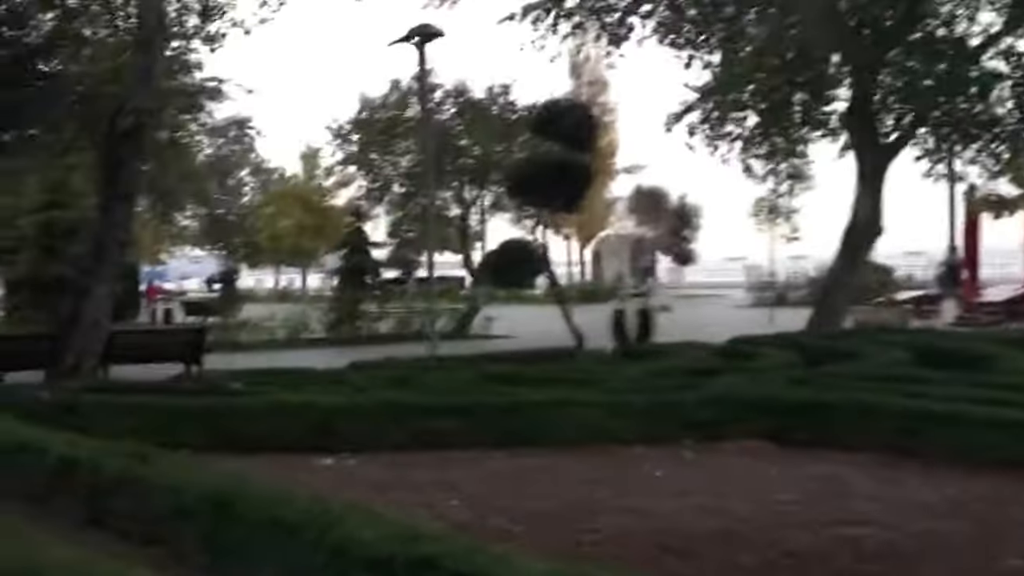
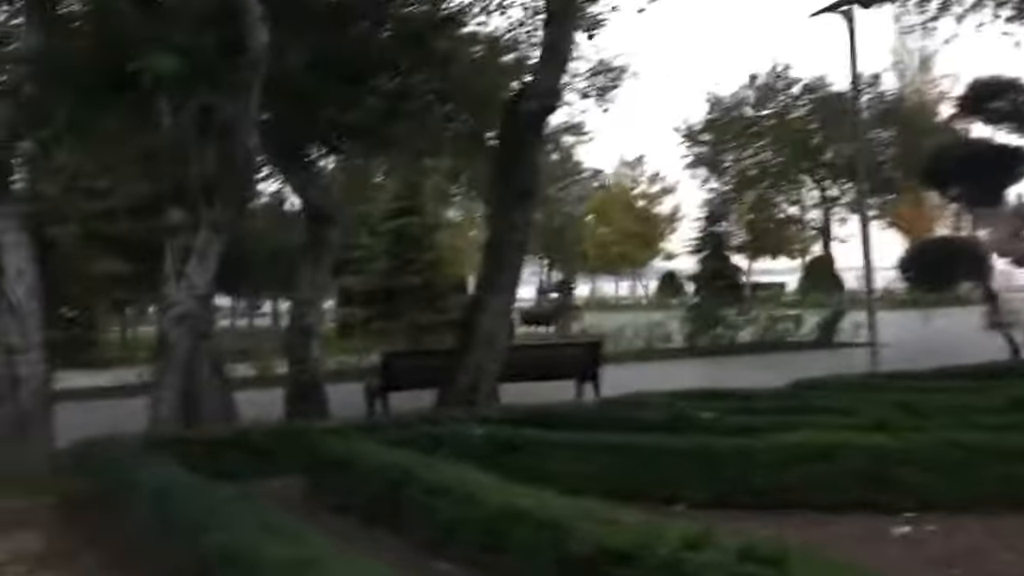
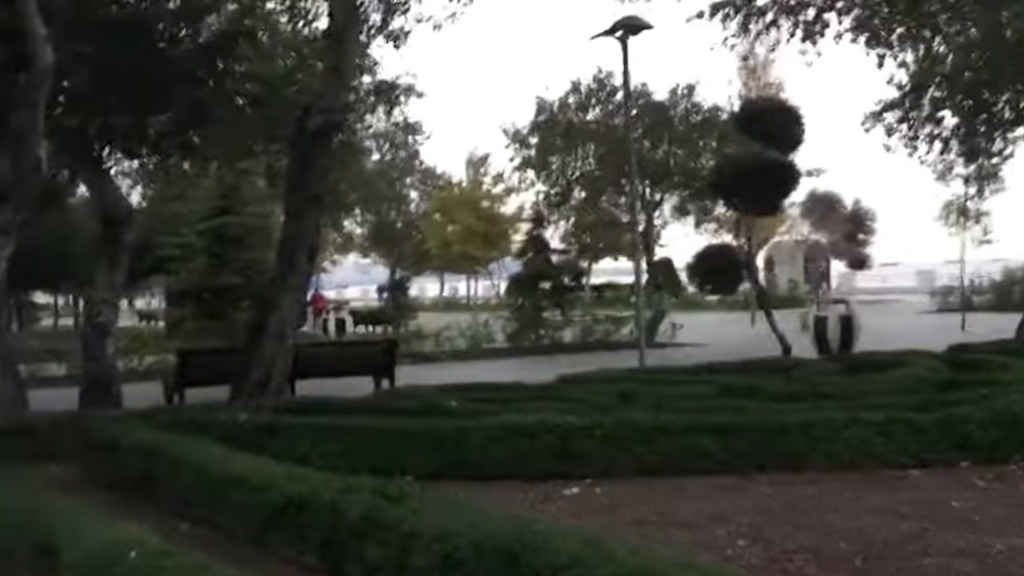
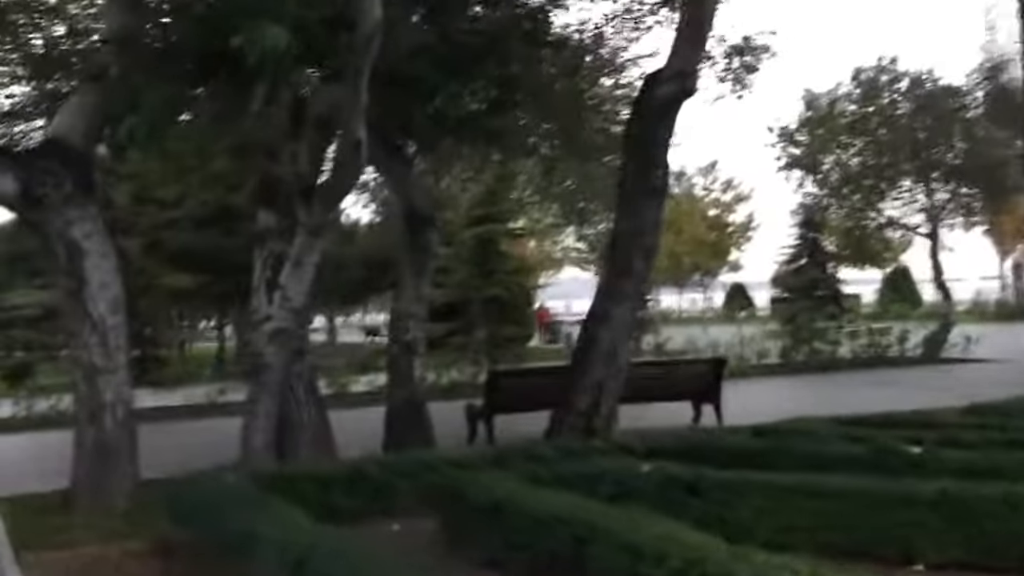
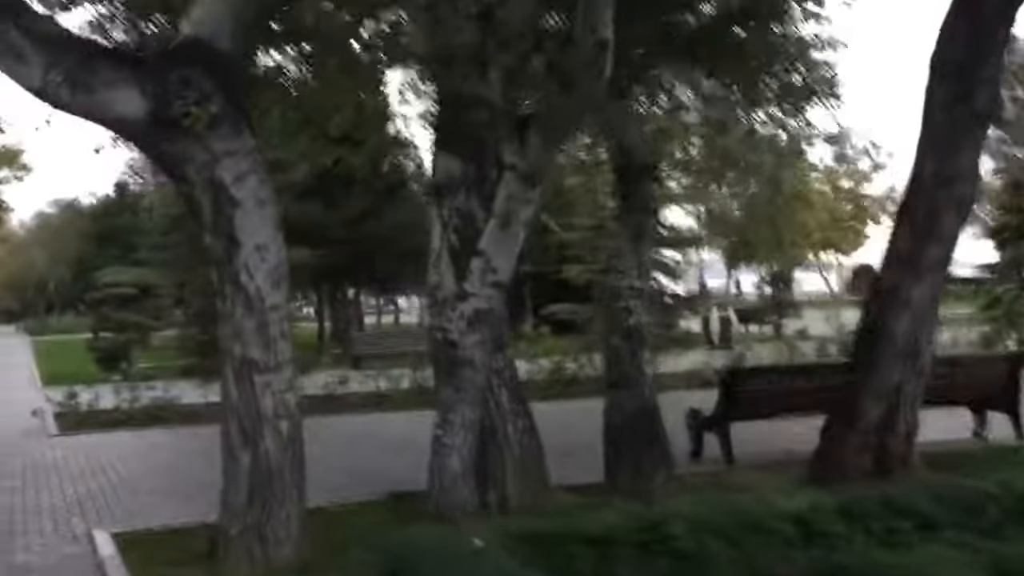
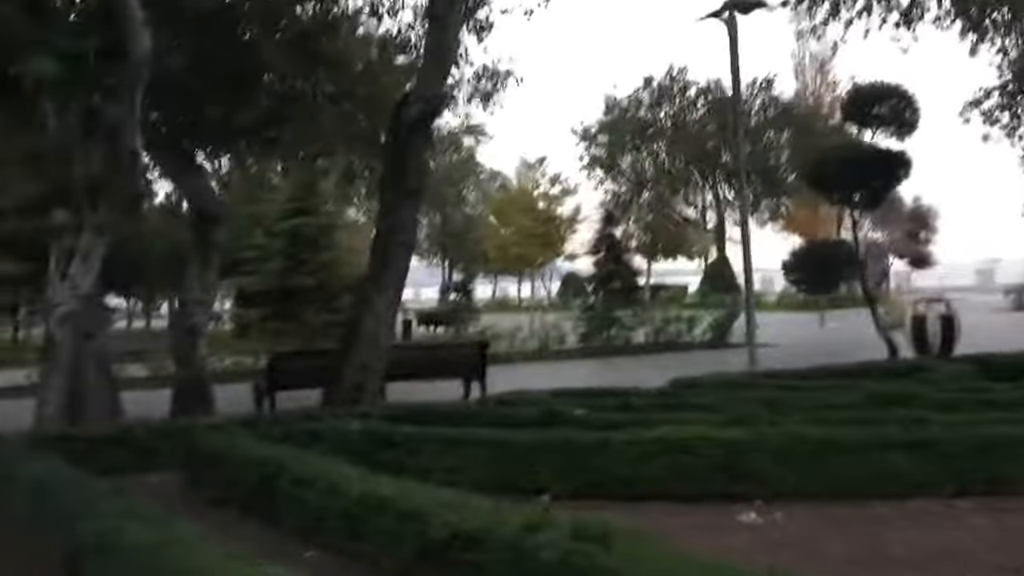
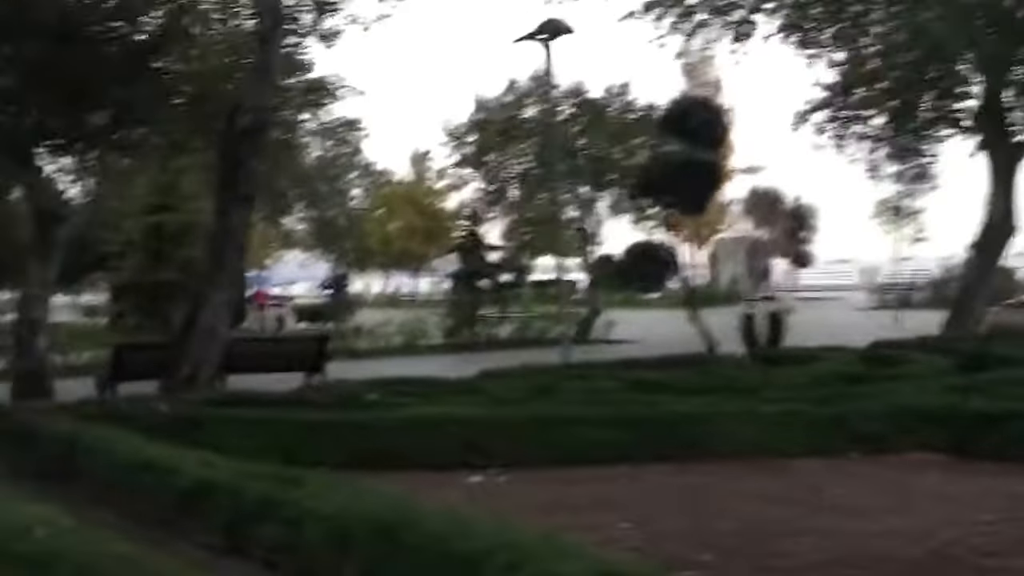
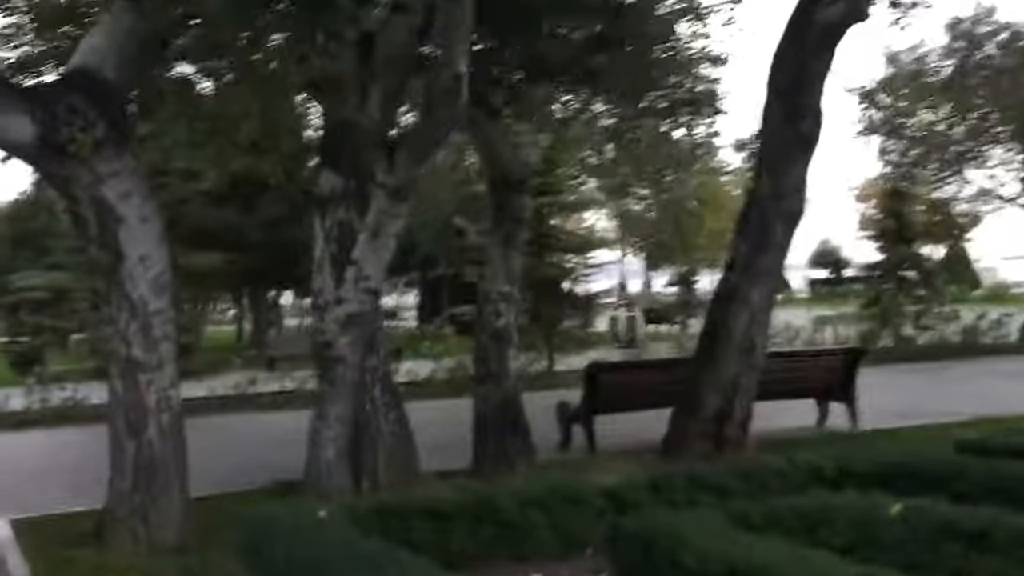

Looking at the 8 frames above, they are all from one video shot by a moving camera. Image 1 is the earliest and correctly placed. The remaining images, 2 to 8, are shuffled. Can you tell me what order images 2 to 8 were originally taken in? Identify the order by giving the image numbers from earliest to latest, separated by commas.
7, 3, 6, 2, 4, 8, 5
